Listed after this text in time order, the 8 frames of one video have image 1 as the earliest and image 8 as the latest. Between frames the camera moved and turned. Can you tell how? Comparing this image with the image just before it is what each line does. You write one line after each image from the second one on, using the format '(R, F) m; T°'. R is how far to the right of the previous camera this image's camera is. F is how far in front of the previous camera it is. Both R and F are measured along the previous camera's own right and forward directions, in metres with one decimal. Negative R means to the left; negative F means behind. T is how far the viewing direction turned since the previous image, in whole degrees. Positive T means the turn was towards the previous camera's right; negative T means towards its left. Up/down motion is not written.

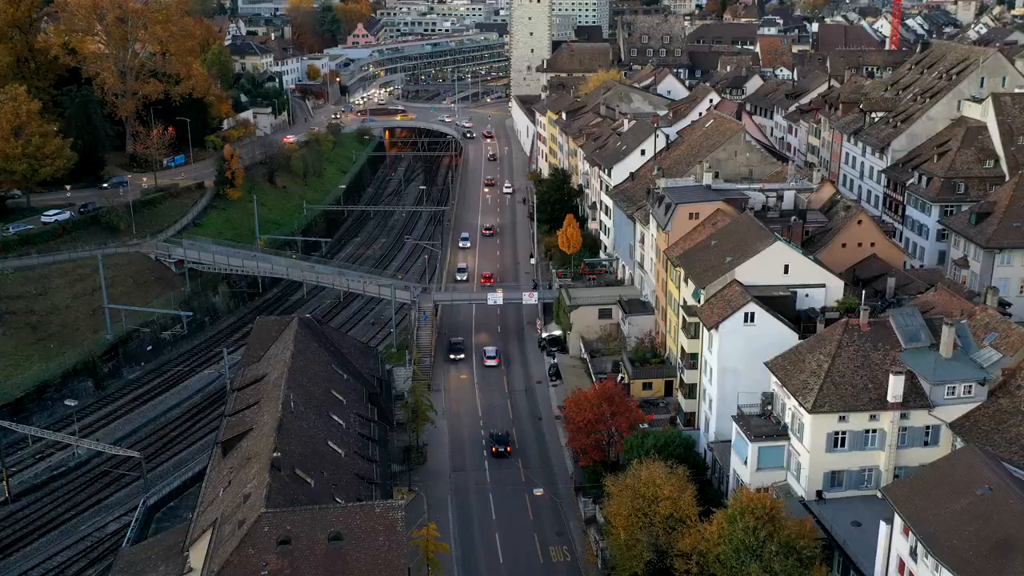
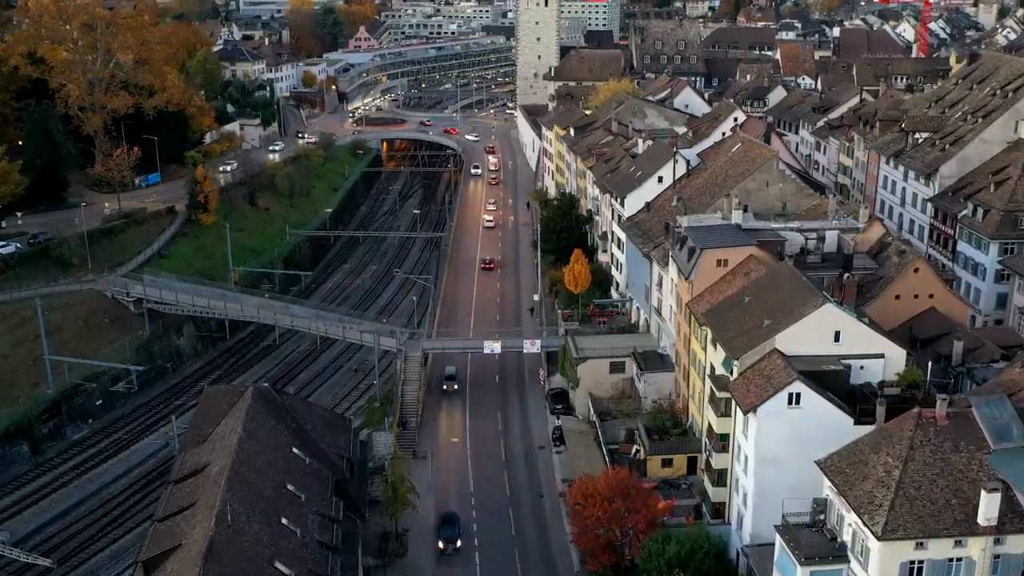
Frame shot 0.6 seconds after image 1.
(+0.5, +7.6) m; 0°
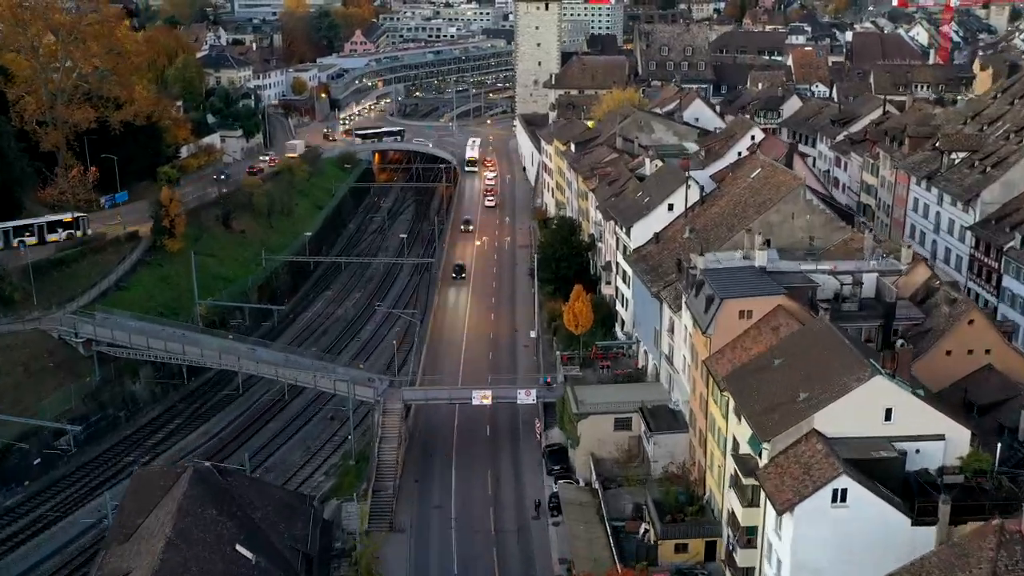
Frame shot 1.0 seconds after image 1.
(+0.5, +6.3) m; 0°
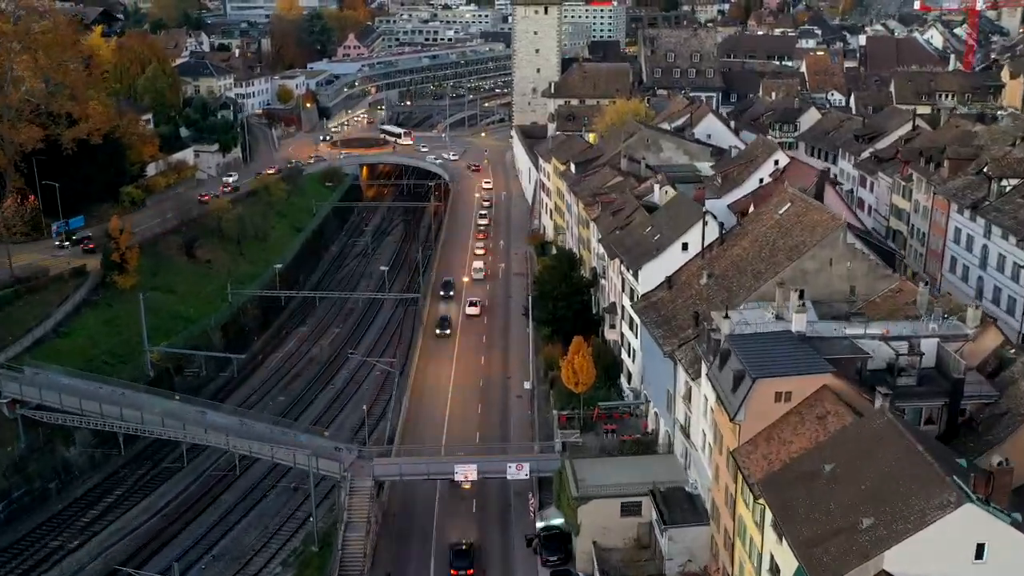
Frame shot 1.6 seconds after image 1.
(+0.5, +7.2) m; 0°
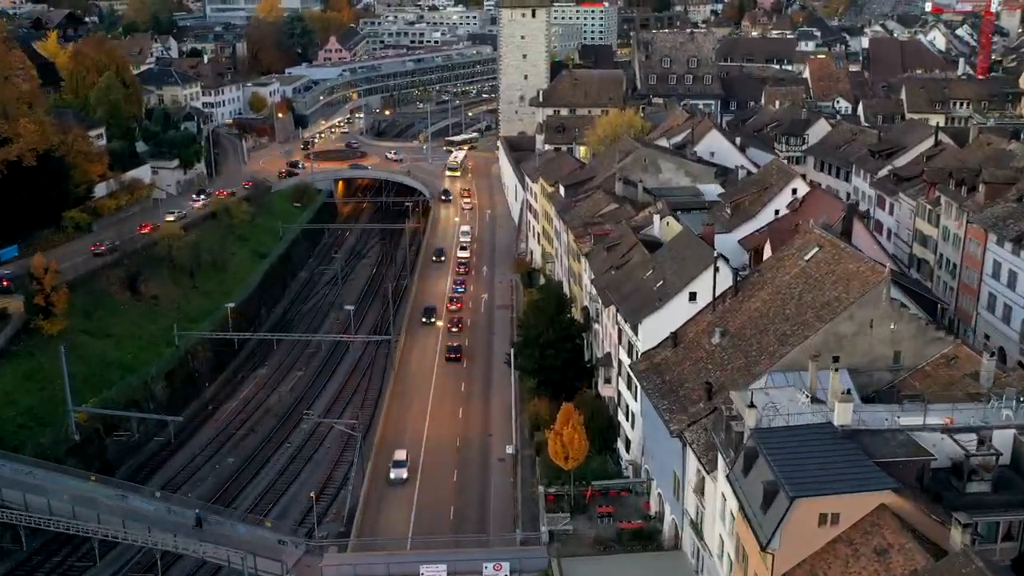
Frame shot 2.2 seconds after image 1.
(+0.6, +7.1) m; 0°
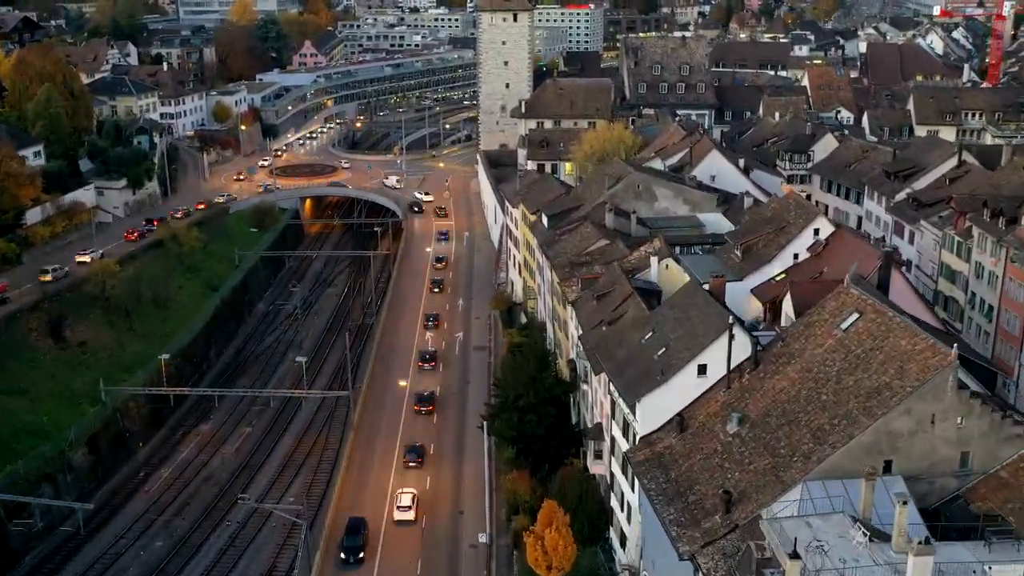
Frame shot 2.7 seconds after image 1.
(+0.5, +7.2) m; +1°
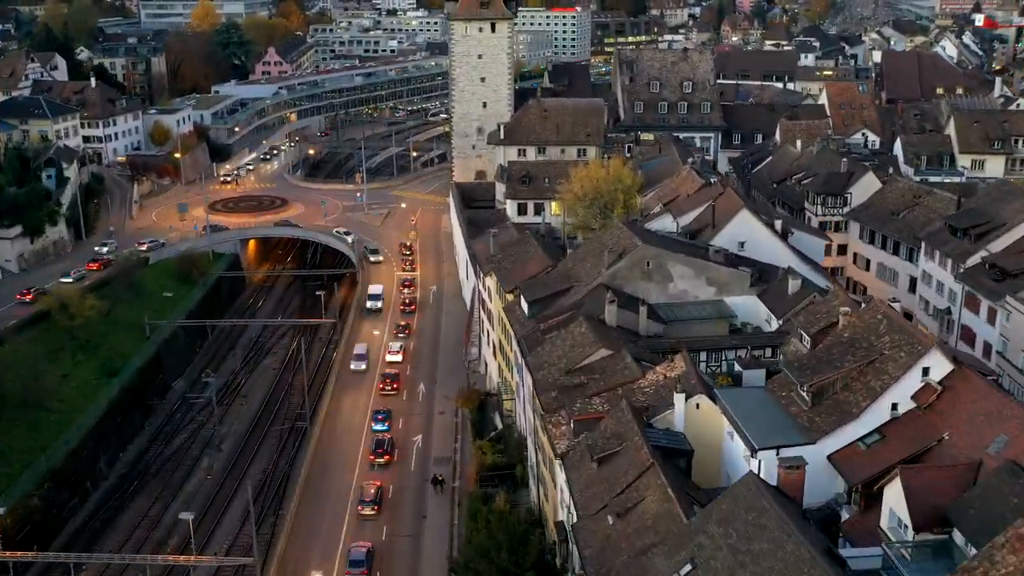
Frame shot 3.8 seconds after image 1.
(+0.7, +13.4) m; +1°
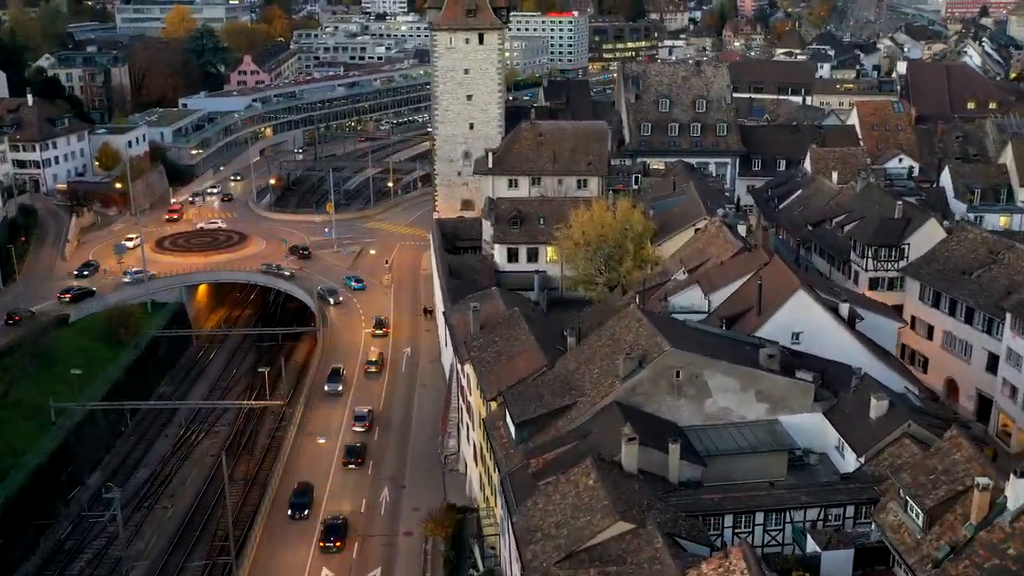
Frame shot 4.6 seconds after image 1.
(+0.4, +10.9) m; 0°
